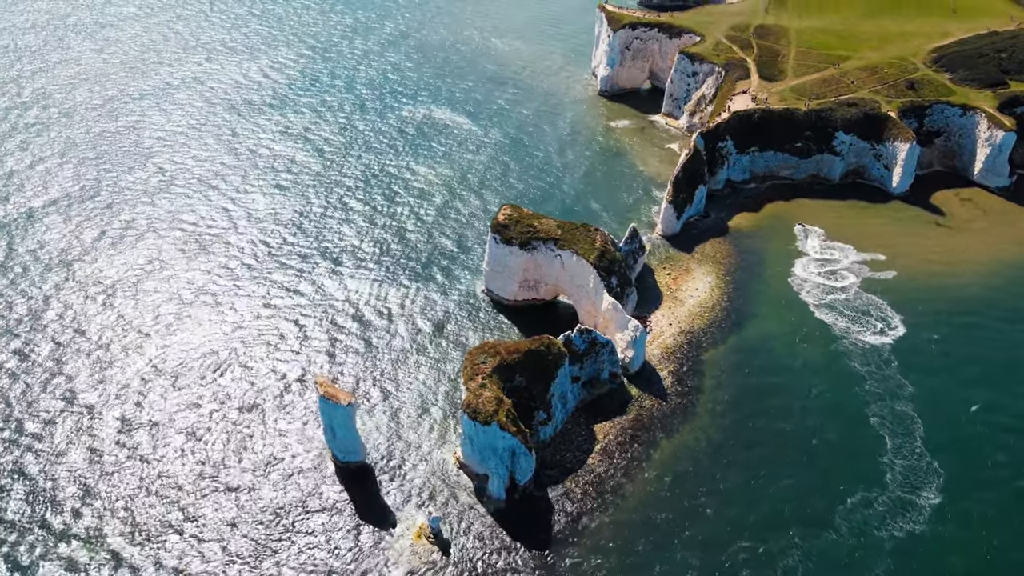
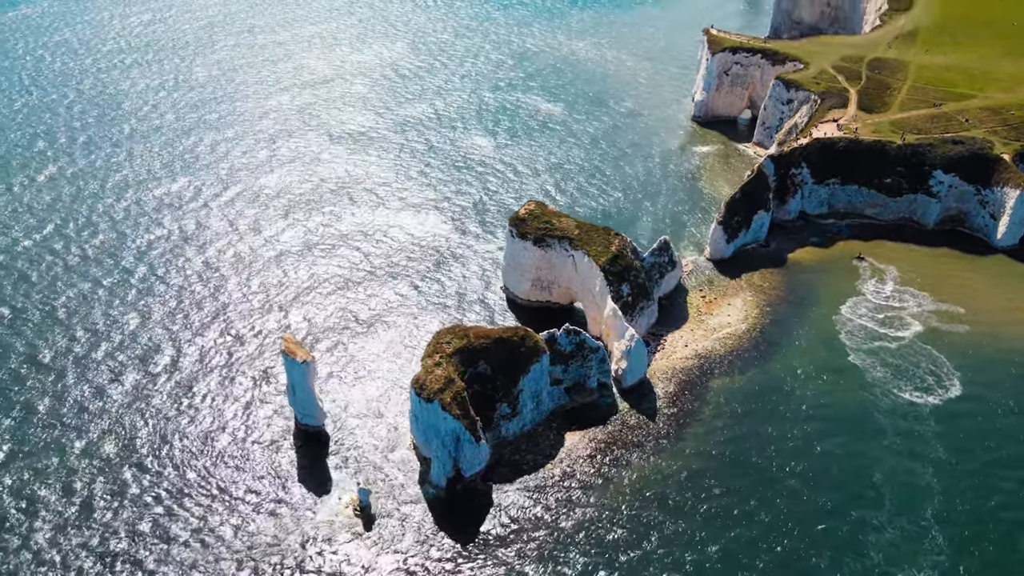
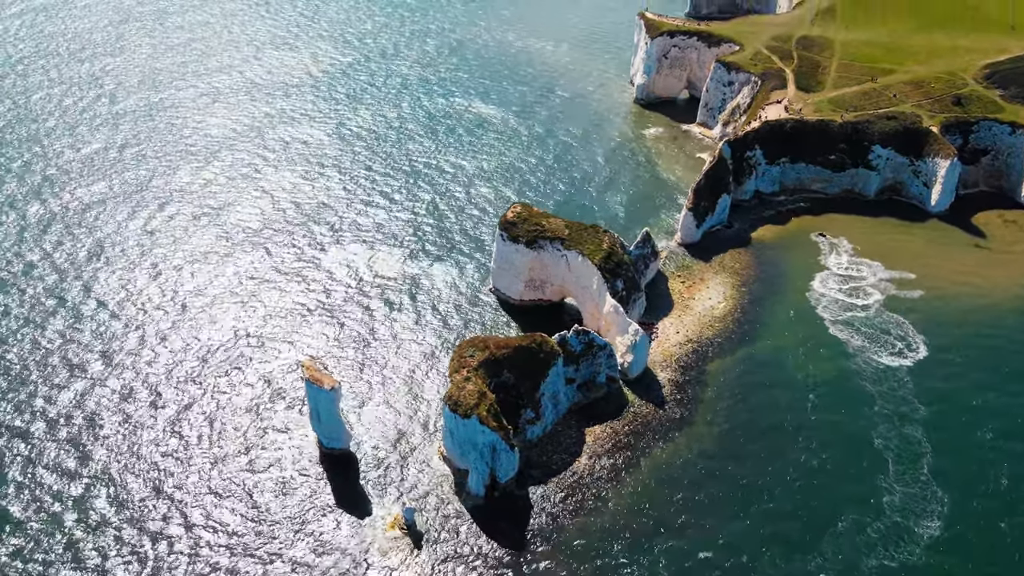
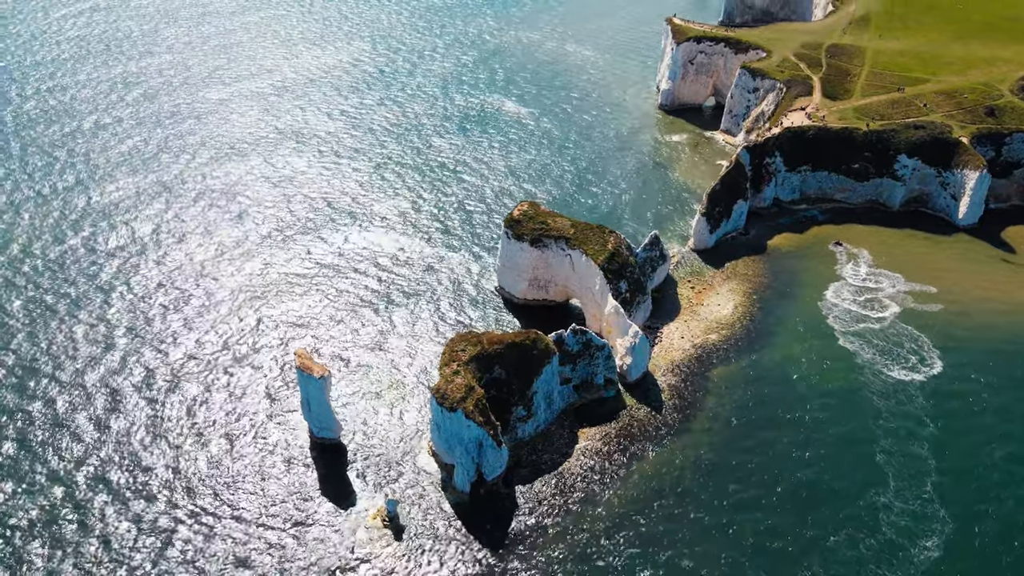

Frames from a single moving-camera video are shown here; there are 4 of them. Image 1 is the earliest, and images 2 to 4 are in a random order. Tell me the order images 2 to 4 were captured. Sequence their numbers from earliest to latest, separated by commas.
3, 4, 2
